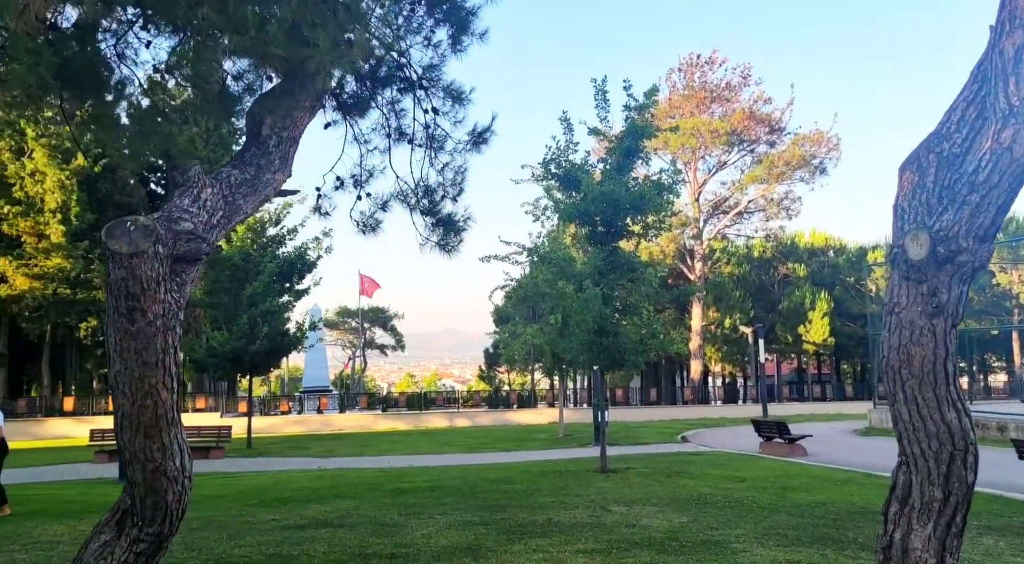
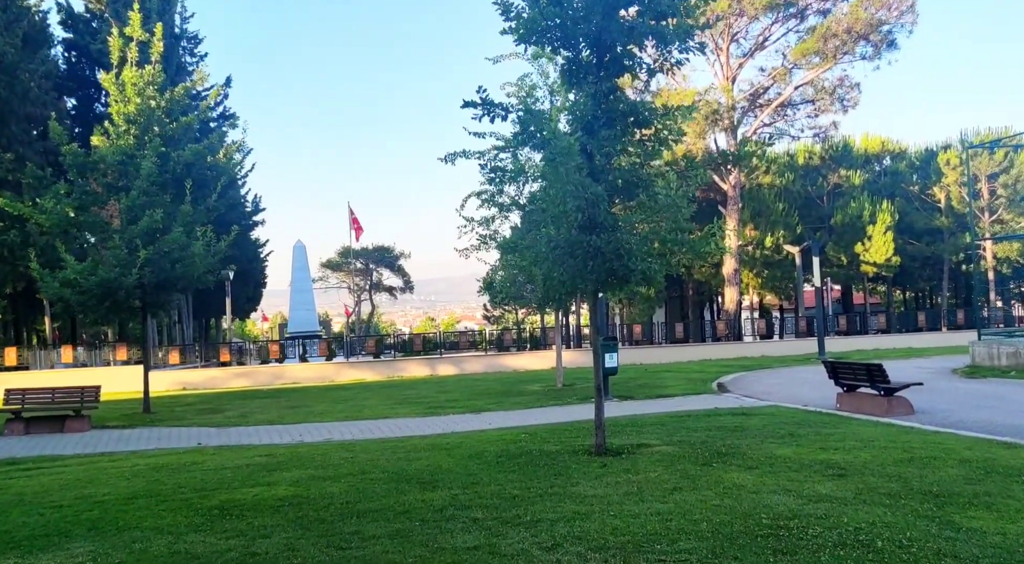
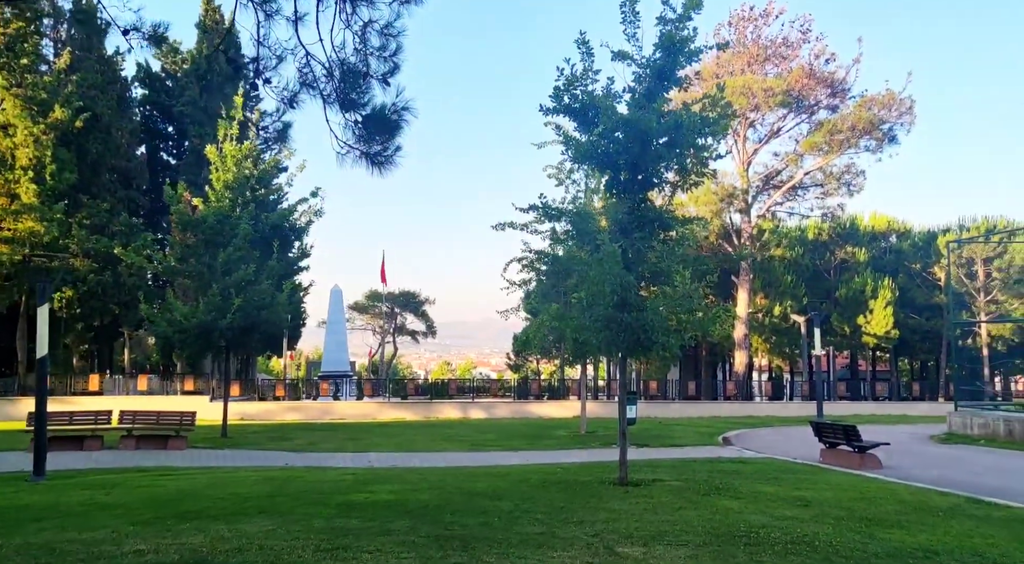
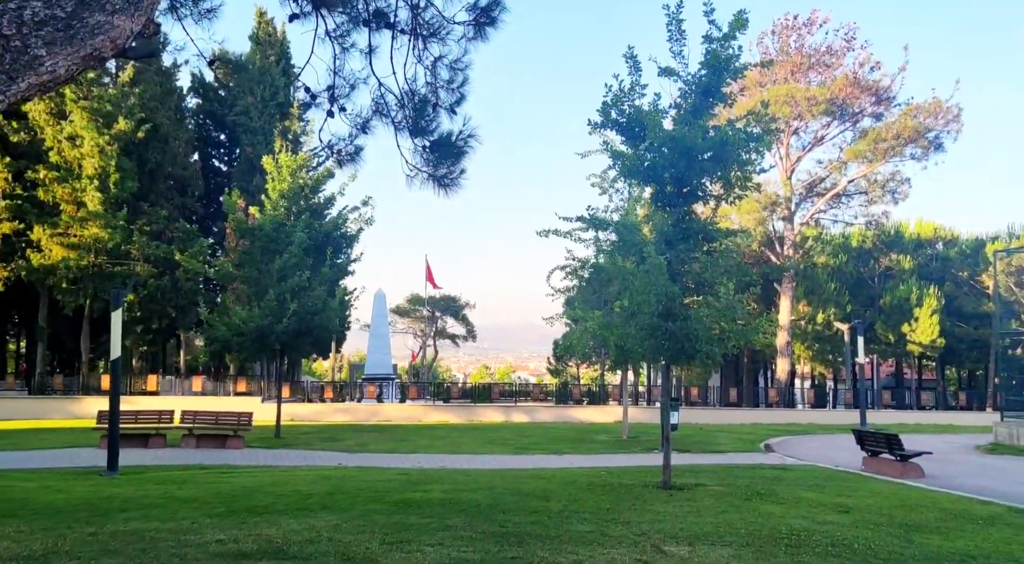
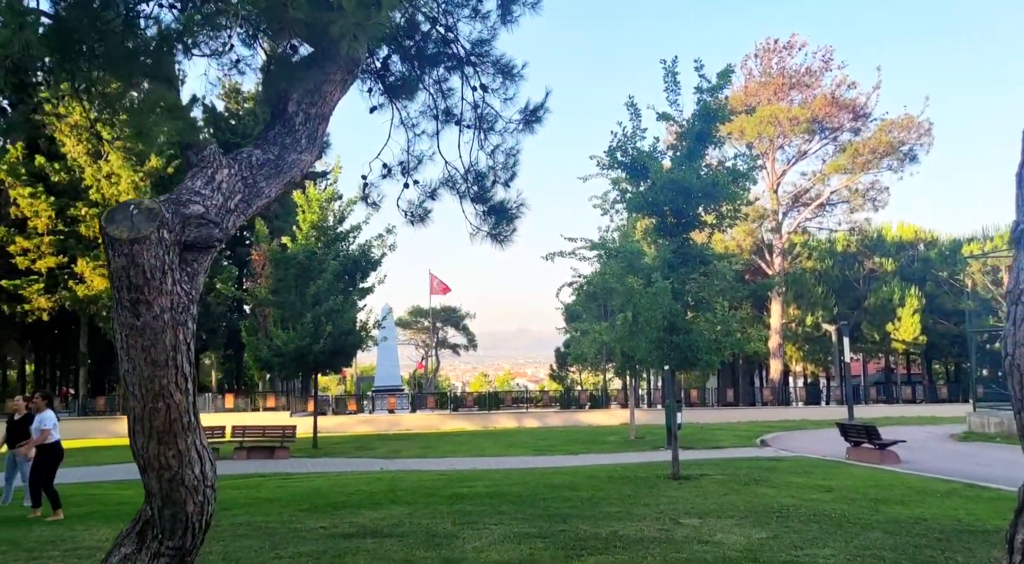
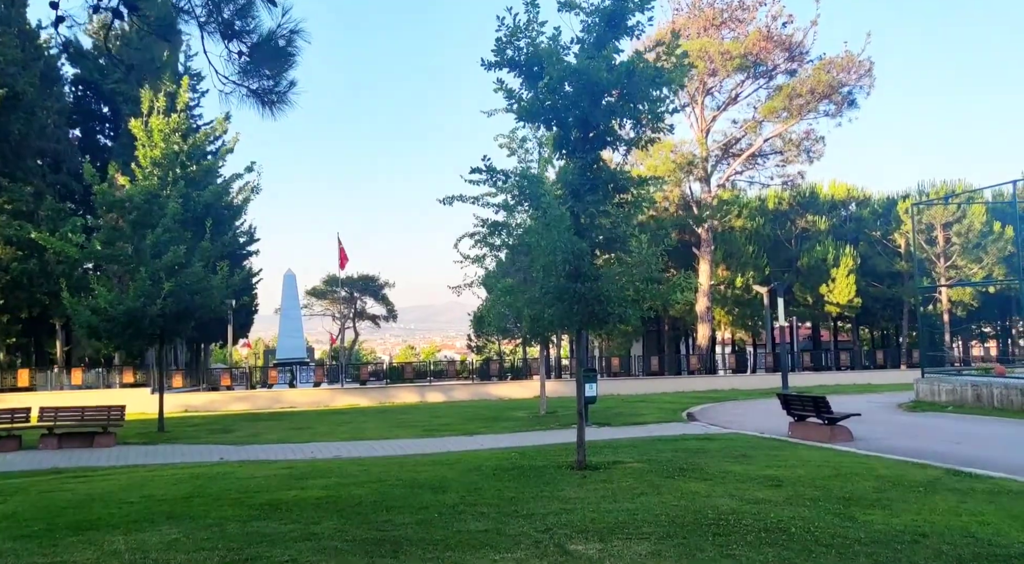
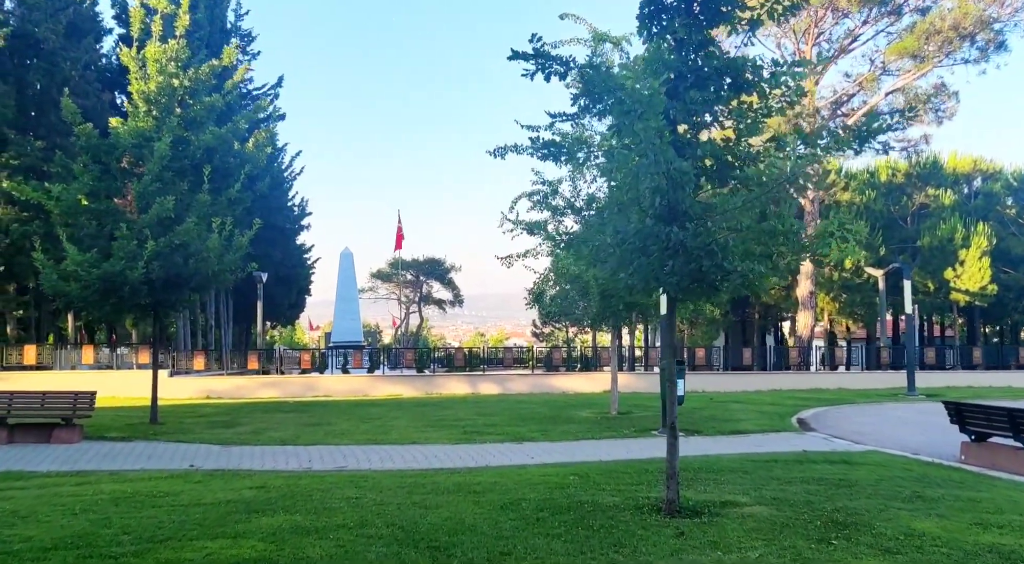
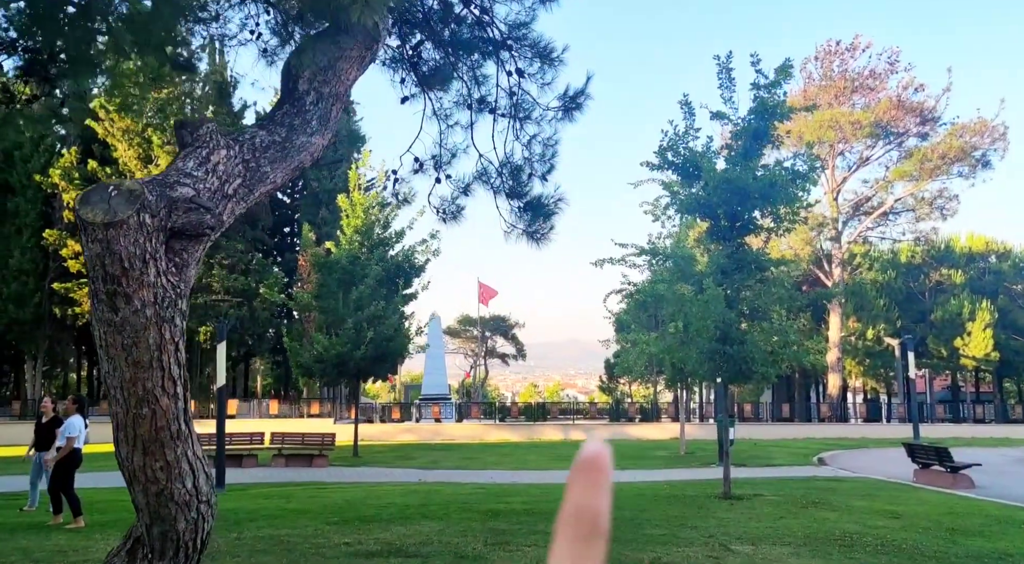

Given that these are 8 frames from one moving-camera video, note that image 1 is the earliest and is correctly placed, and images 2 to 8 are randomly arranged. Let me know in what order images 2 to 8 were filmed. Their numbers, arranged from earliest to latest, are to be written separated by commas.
5, 8, 4, 3, 6, 2, 7
